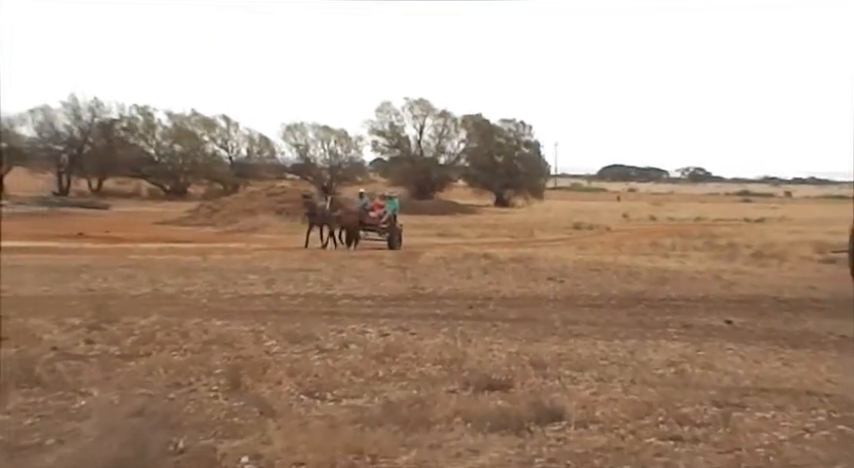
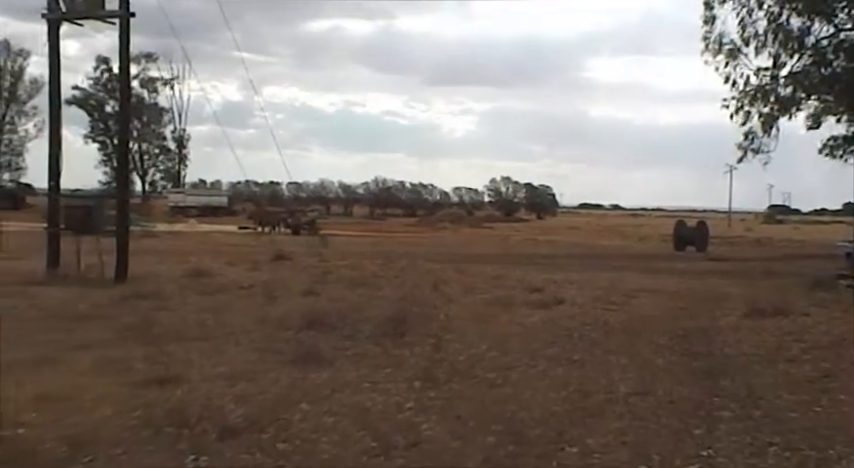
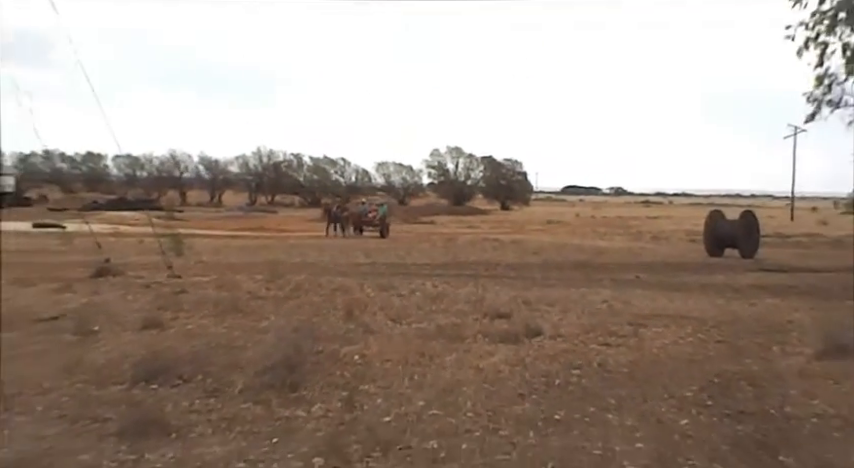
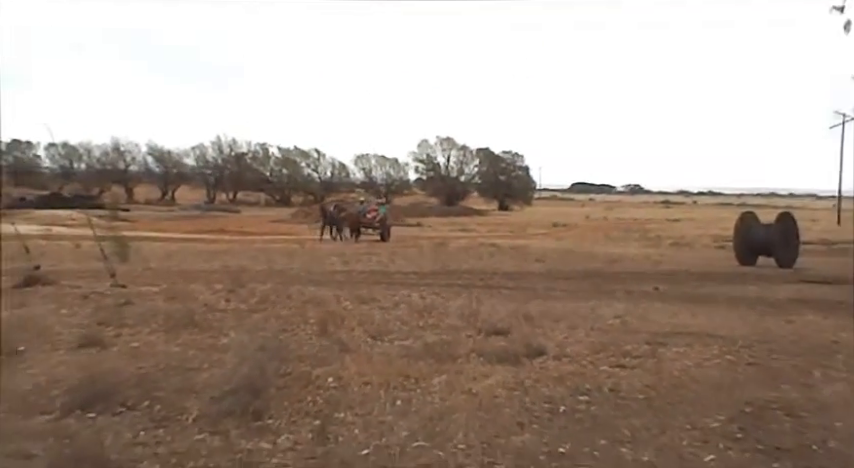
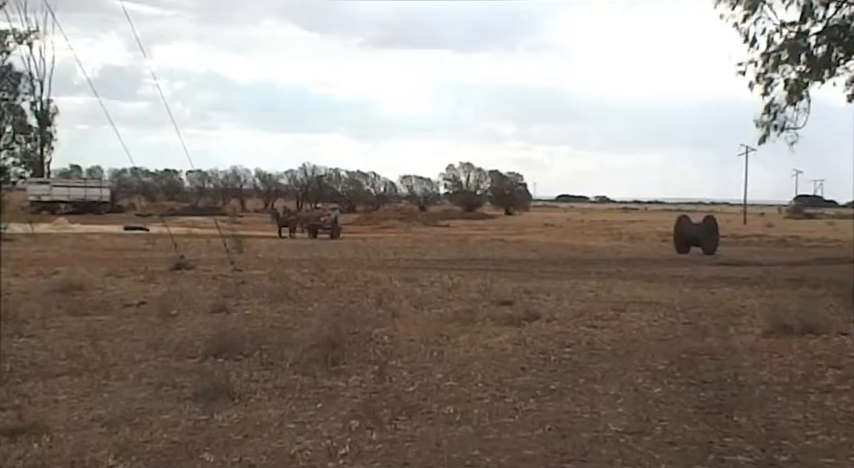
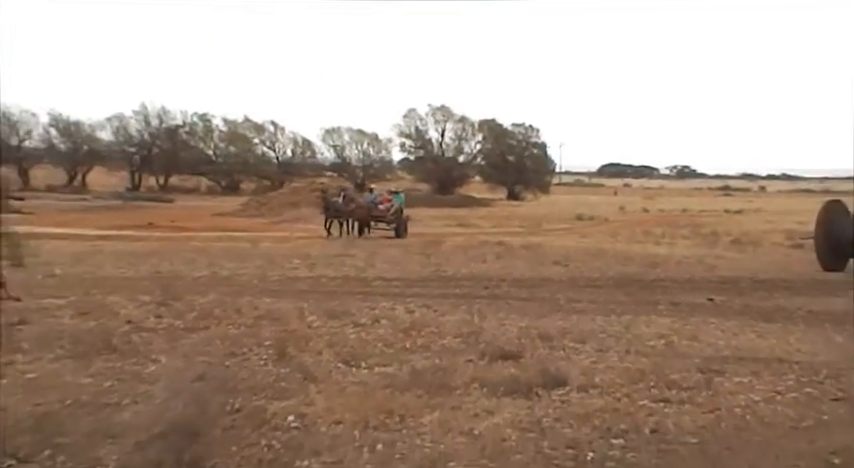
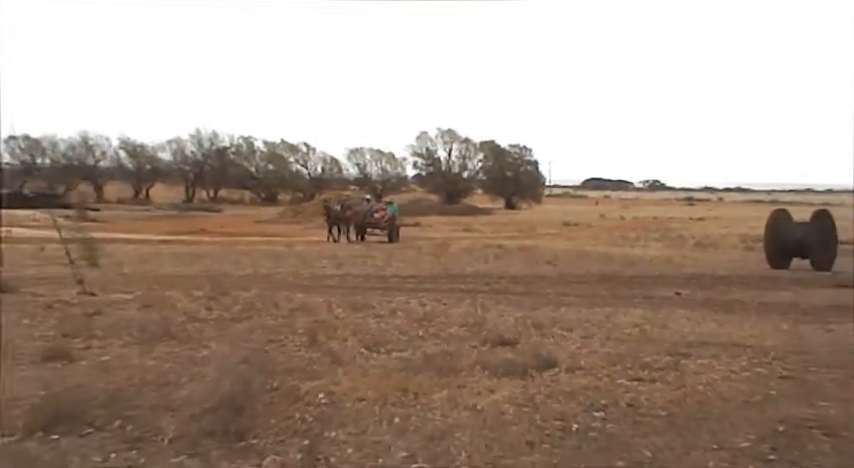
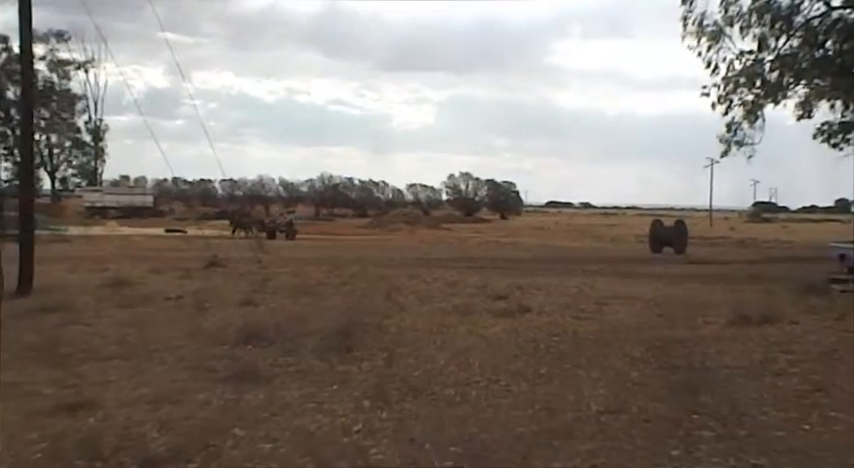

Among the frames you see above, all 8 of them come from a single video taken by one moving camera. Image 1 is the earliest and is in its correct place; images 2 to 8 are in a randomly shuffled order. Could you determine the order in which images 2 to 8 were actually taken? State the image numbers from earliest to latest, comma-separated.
6, 7, 4, 3, 5, 8, 2
